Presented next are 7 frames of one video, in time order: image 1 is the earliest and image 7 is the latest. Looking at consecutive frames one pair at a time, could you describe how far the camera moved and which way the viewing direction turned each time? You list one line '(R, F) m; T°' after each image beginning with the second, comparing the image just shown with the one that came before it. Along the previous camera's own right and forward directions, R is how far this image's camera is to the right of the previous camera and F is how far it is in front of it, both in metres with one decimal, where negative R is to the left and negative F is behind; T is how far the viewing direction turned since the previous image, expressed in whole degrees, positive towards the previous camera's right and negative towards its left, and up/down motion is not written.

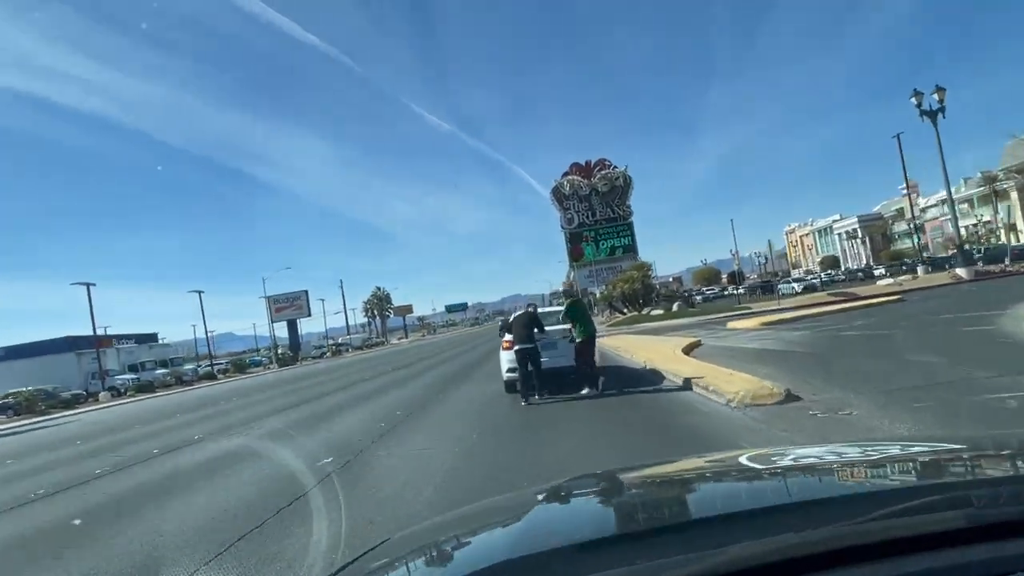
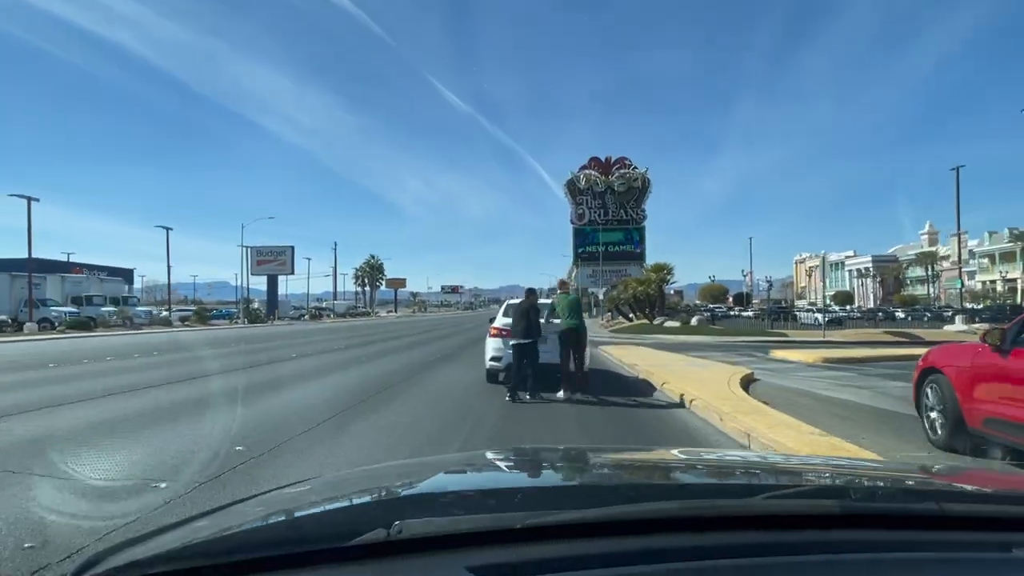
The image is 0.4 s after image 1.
(-0.2, +0.3) m; +1°
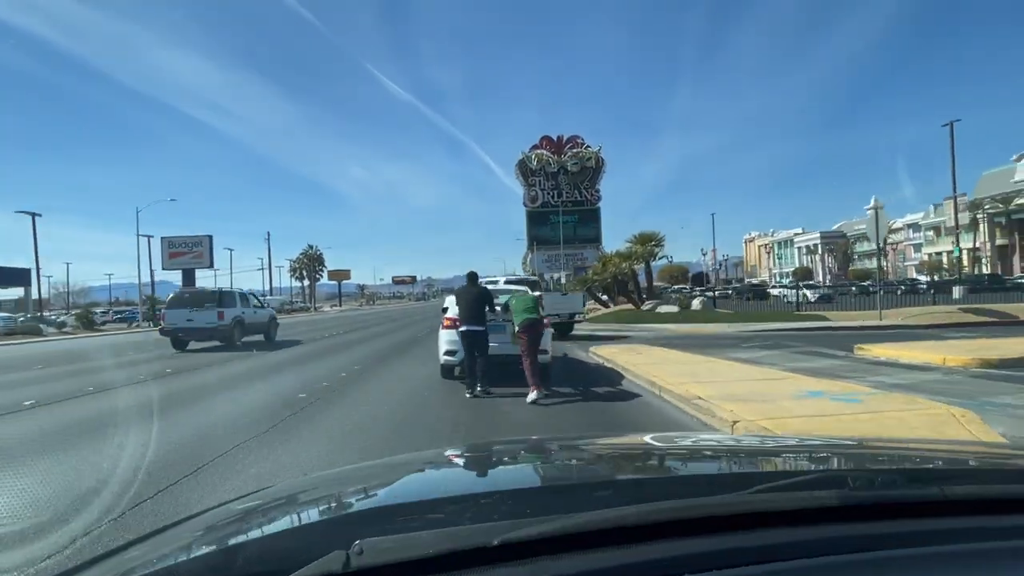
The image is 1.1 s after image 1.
(-0.4, +0.3) m; +6°
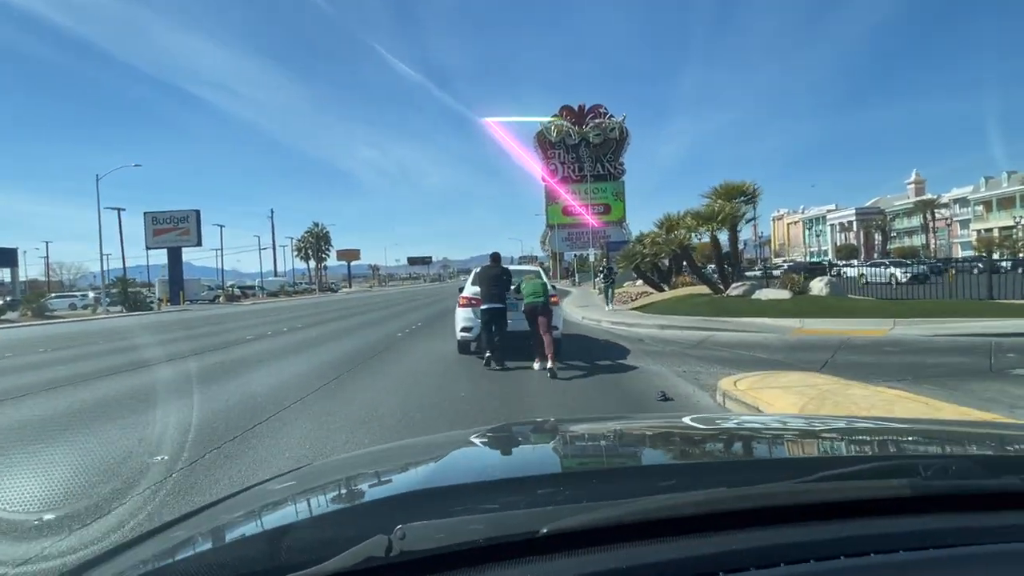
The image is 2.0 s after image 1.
(-0.3, +0.5) m; 0°
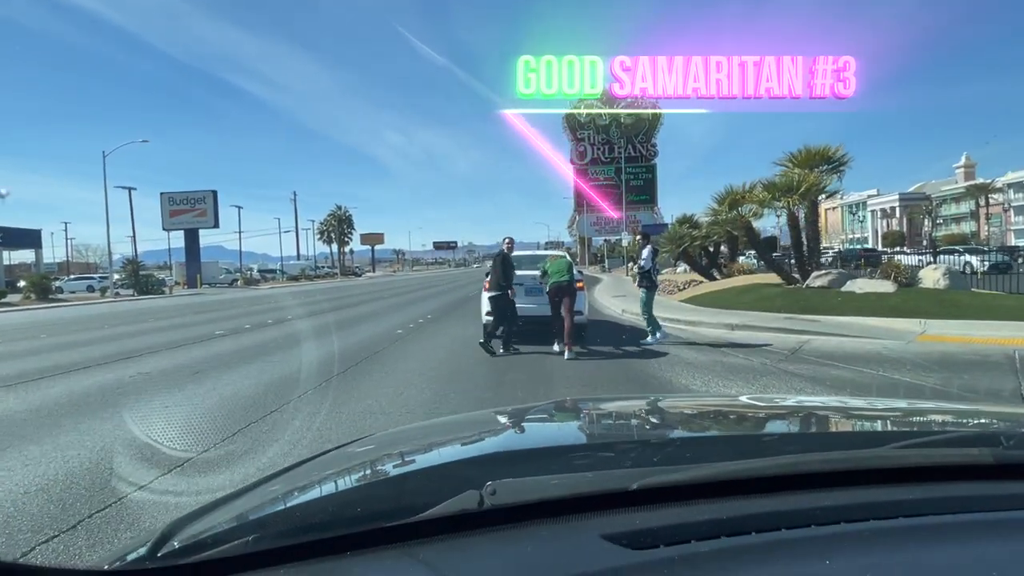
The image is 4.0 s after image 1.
(-0.2, +0.3) m; -1°
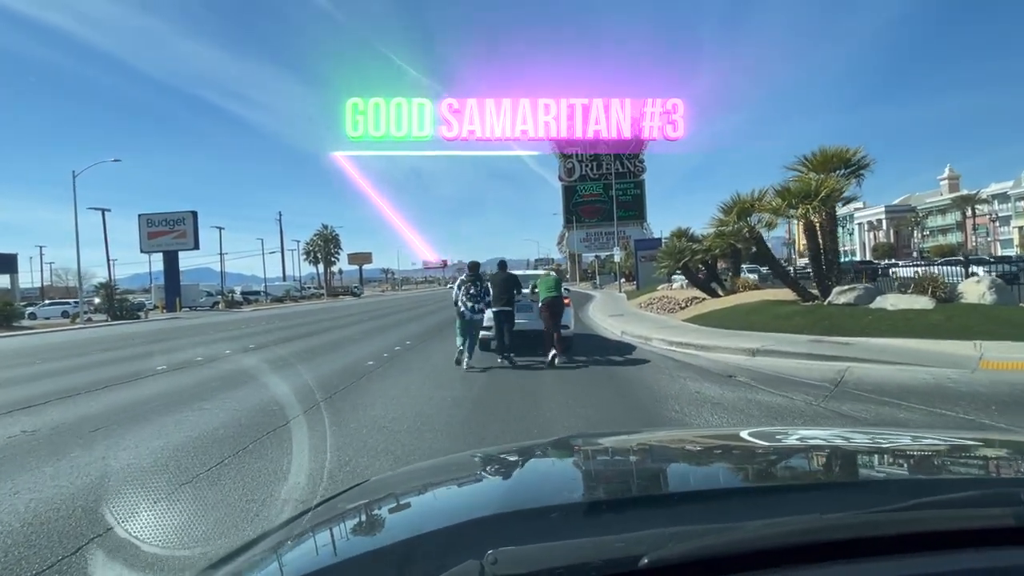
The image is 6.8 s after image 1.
(-0.3, +0.1) m; +2°
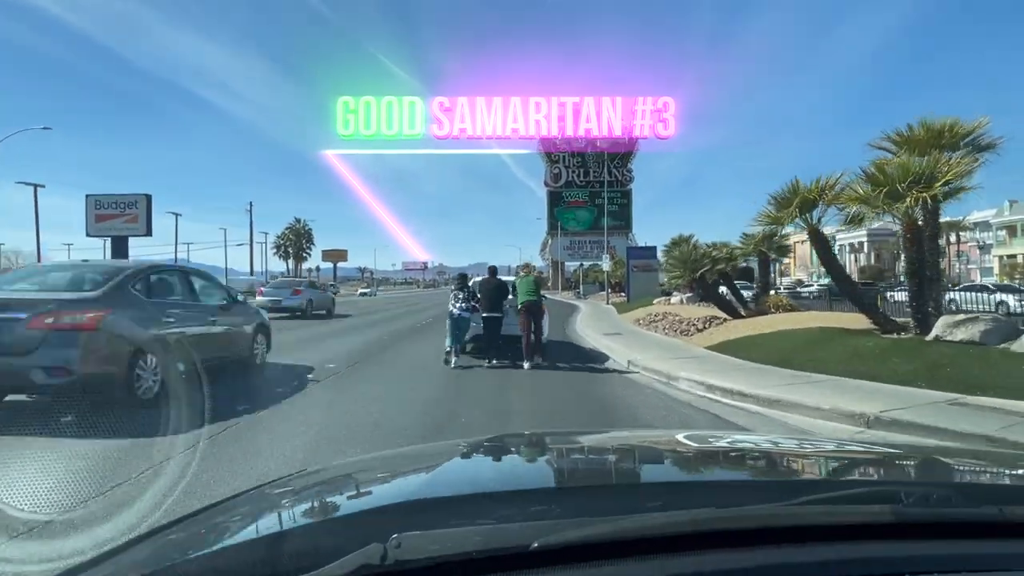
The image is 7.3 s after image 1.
(+0.6, 0.0) m; -2°
